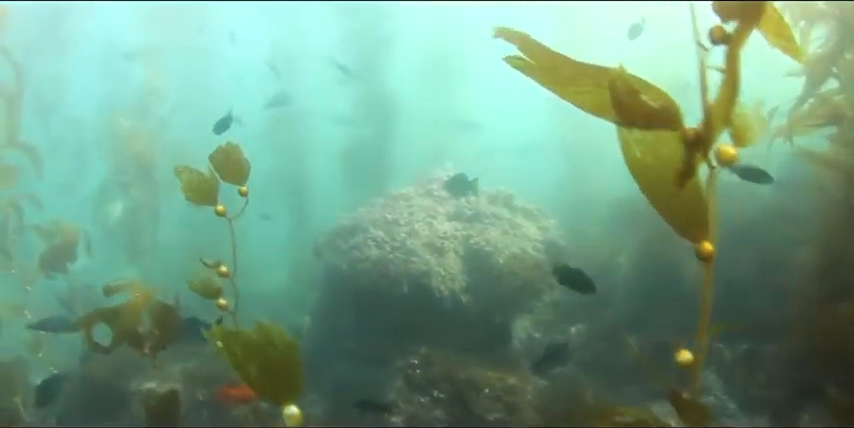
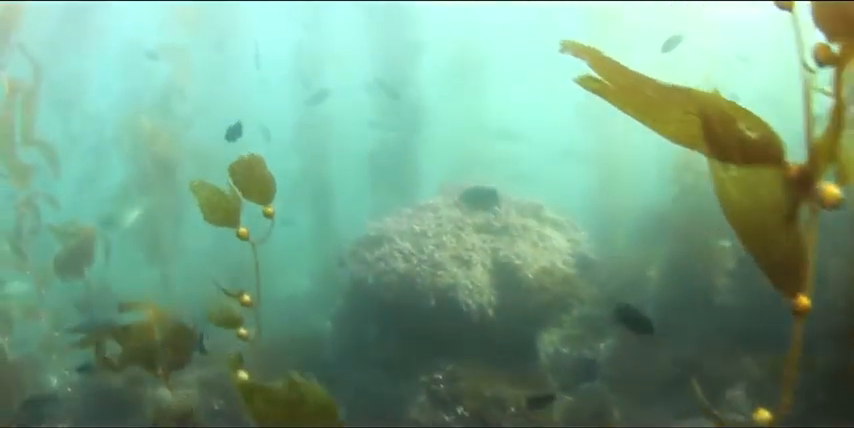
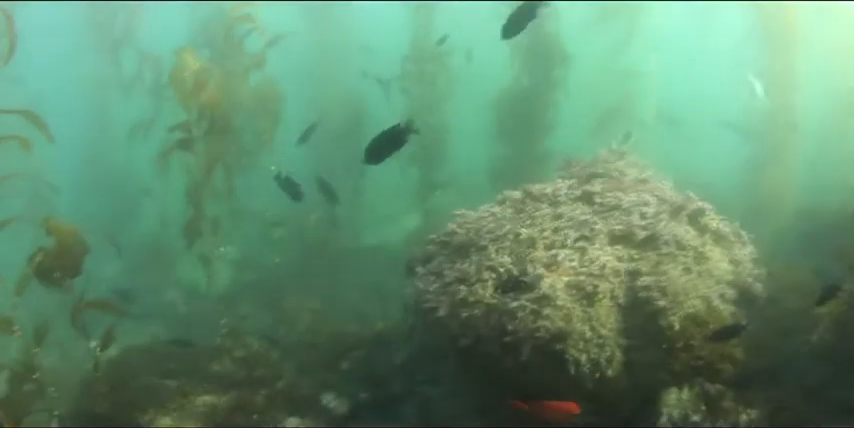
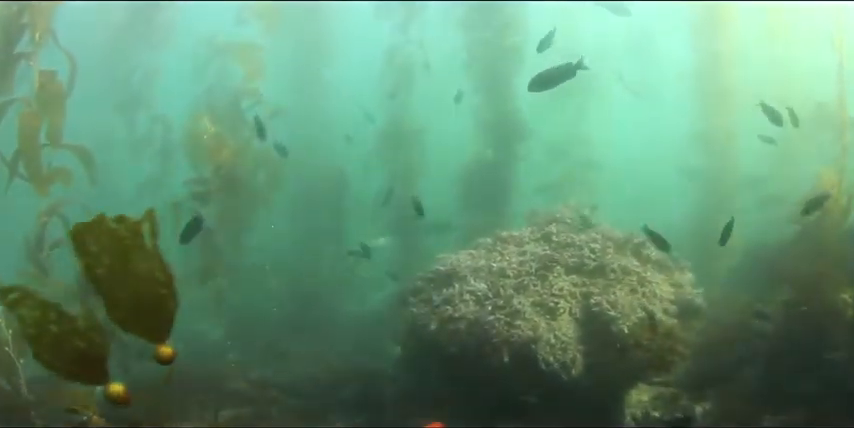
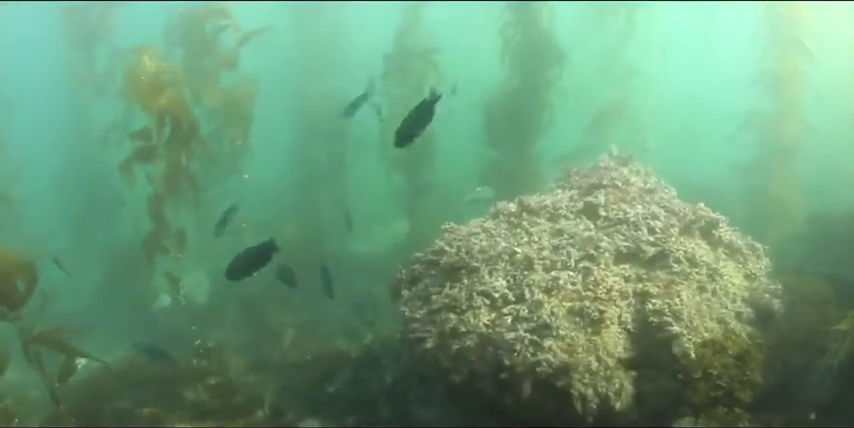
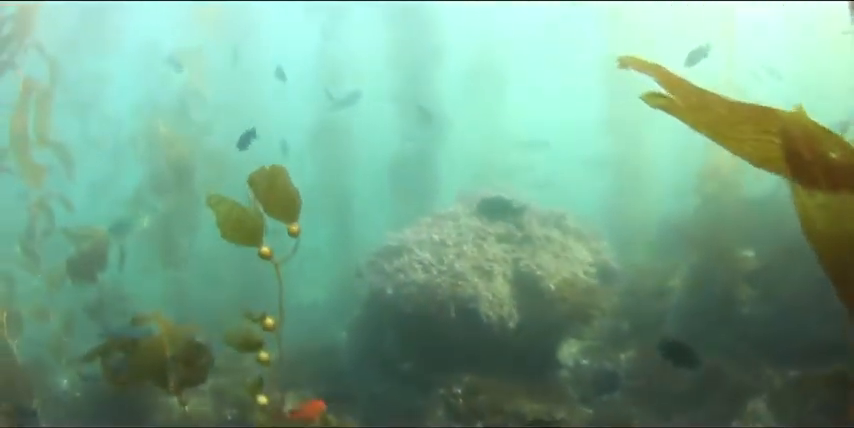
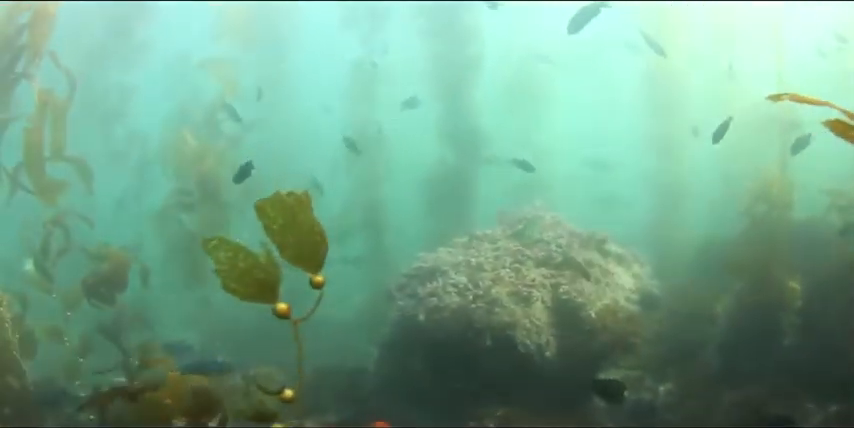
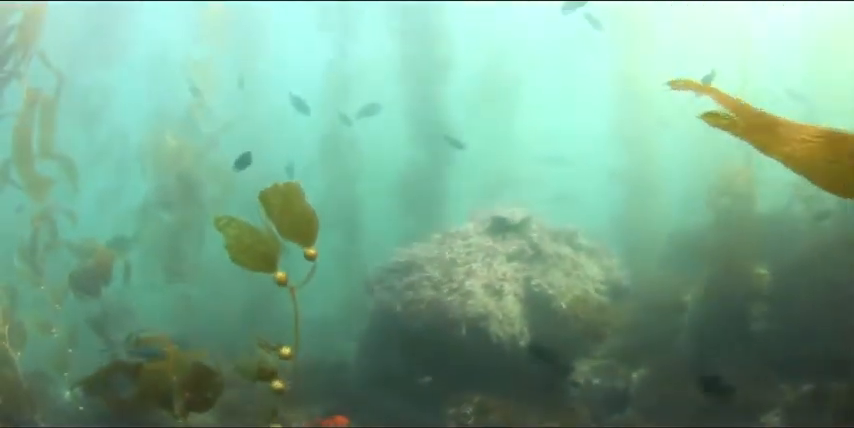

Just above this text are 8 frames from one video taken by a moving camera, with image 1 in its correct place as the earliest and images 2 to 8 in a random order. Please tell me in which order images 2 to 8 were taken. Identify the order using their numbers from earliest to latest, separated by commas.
2, 6, 8, 7, 4, 3, 5
